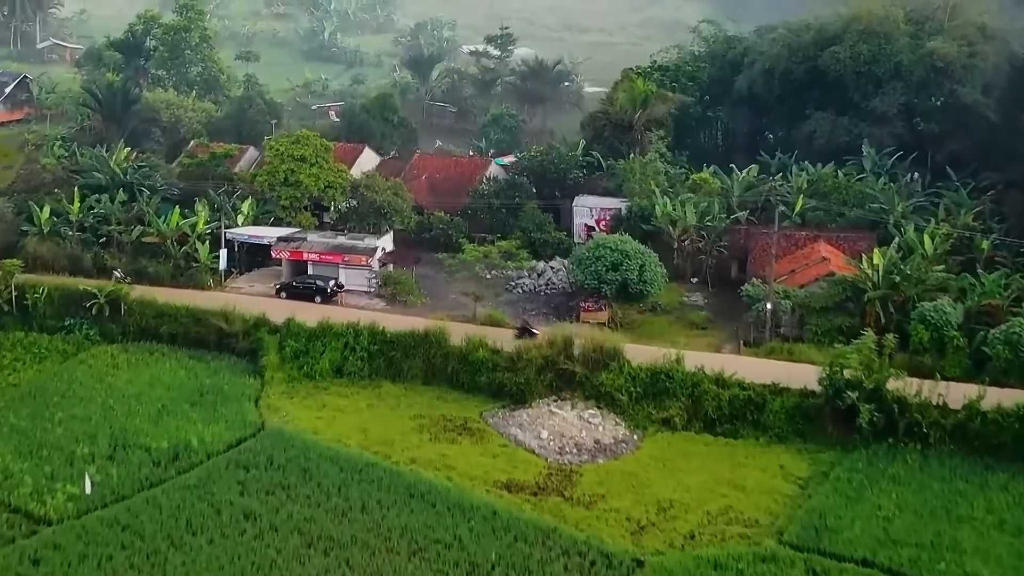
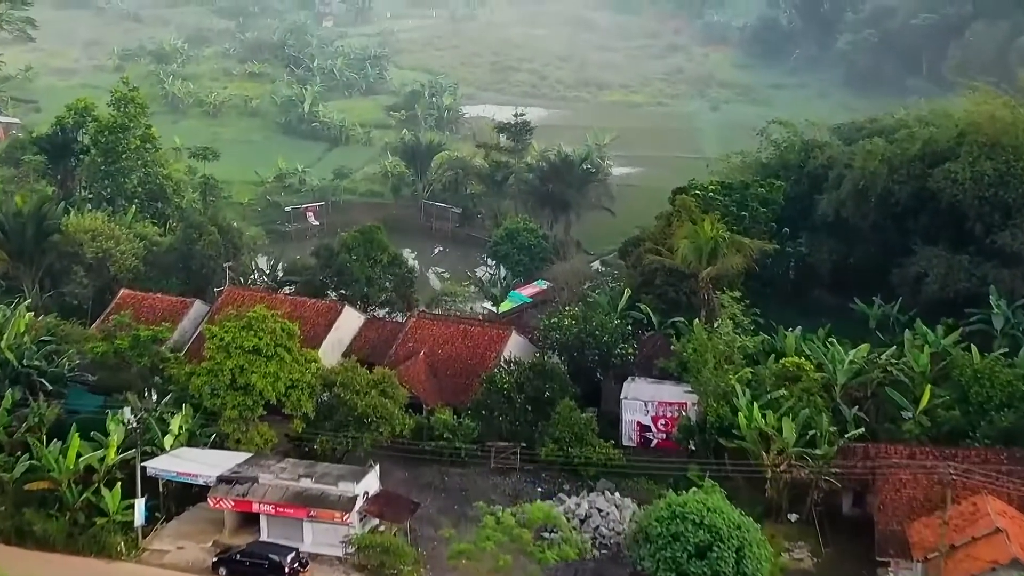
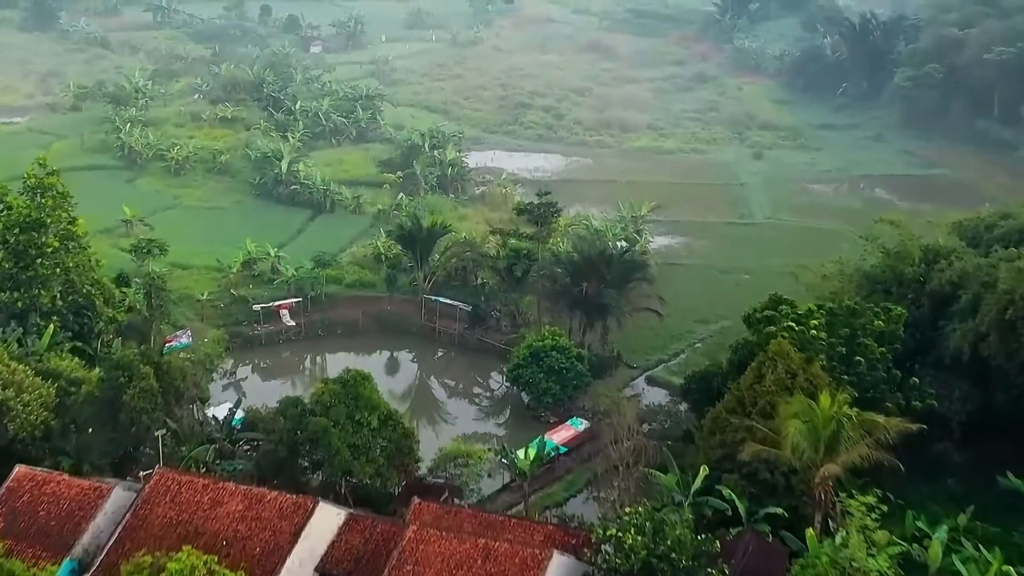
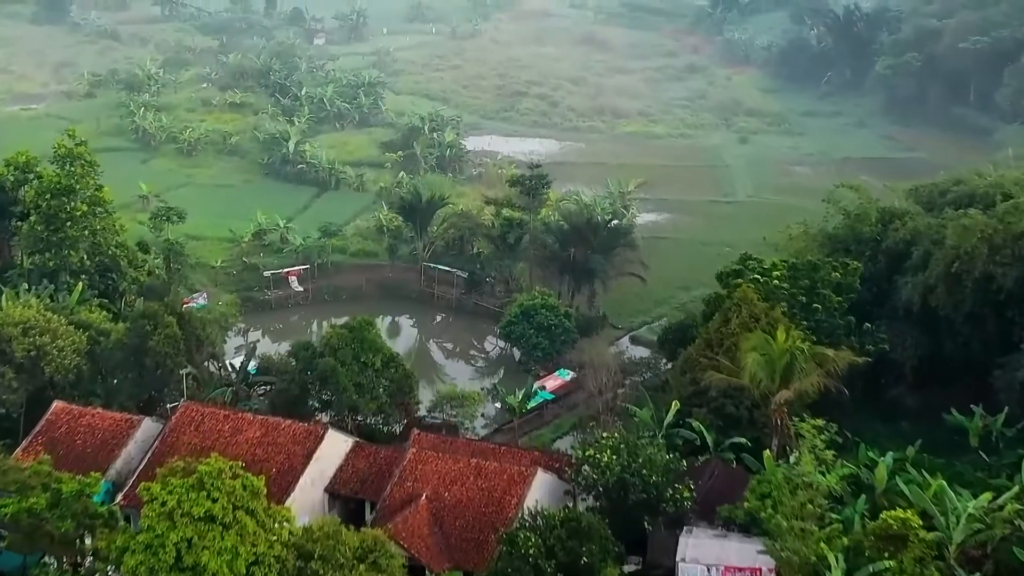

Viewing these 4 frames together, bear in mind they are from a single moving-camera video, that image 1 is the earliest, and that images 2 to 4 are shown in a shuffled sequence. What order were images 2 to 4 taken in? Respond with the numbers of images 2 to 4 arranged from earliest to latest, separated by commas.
2, 4, 3
